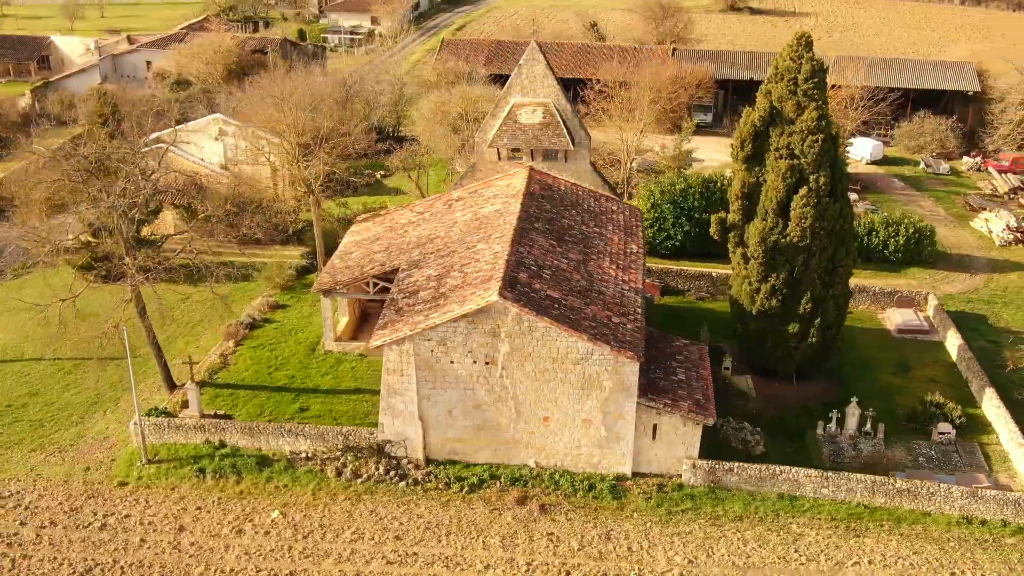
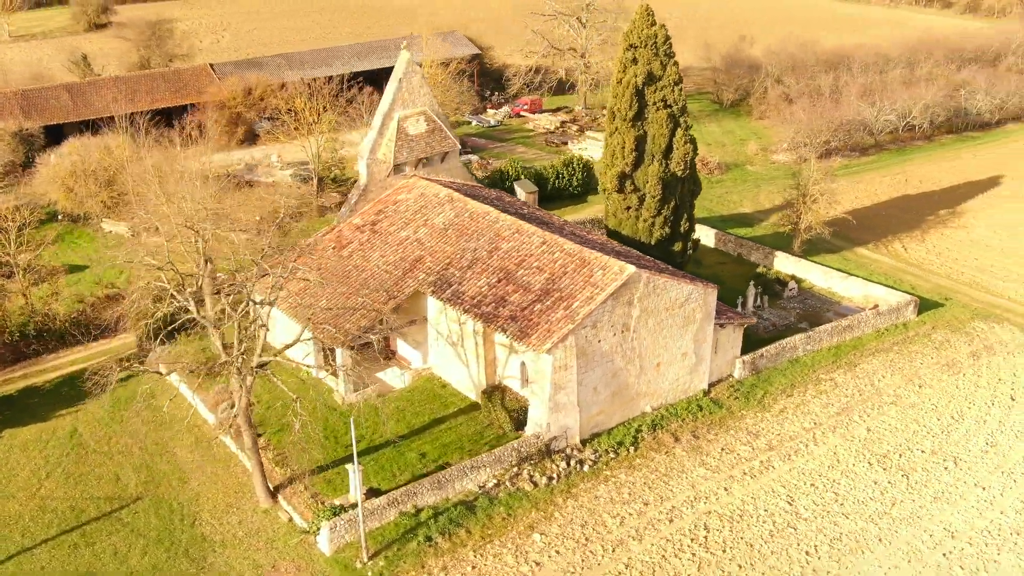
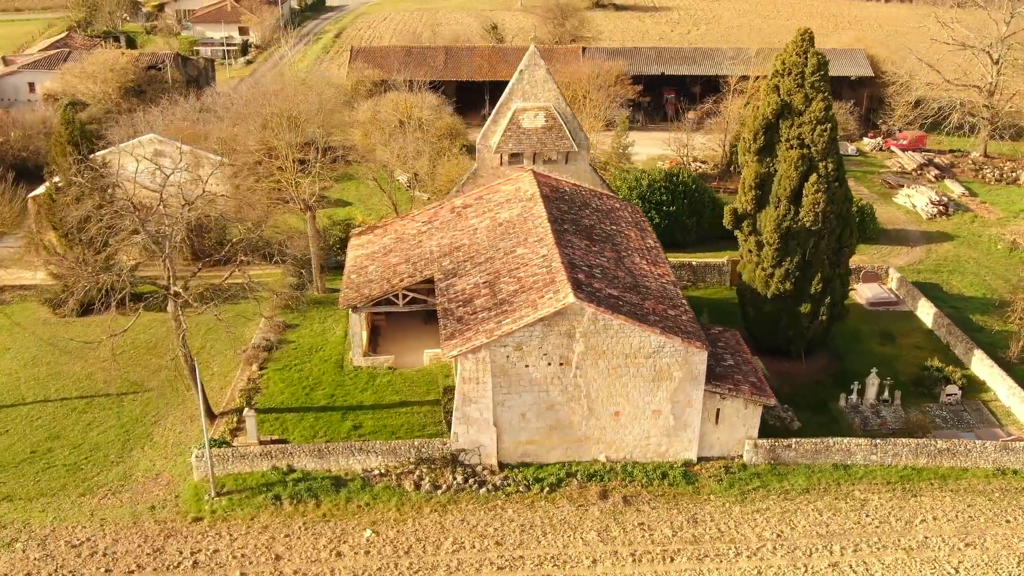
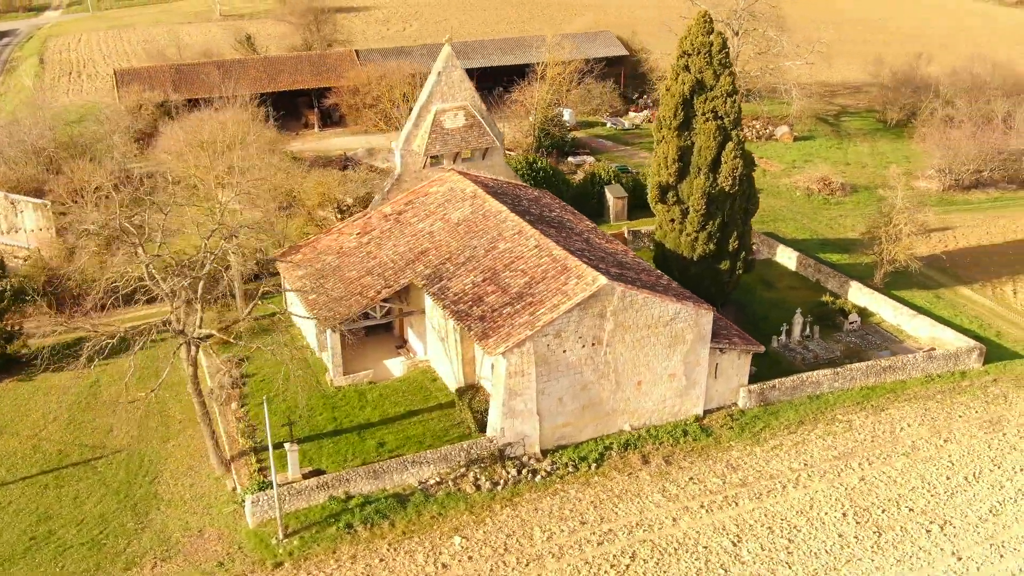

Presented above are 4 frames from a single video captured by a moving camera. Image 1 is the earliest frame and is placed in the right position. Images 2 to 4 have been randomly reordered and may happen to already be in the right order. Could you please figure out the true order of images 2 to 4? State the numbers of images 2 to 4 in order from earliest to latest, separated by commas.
3, 4, 2
